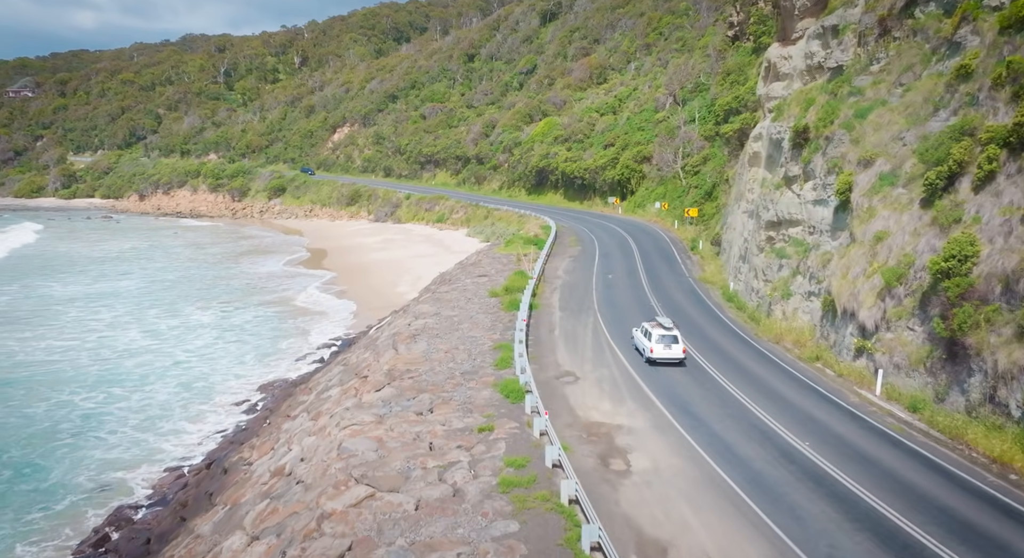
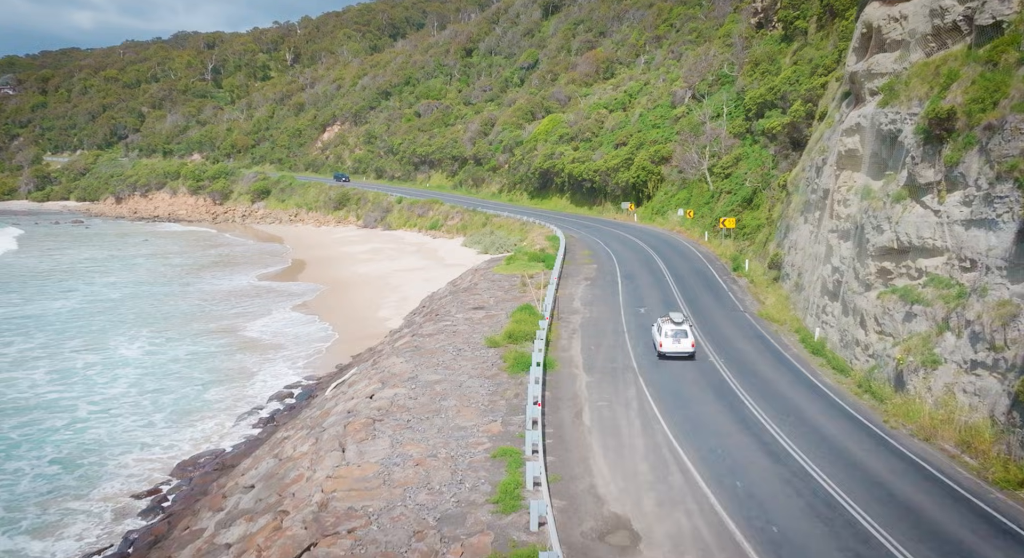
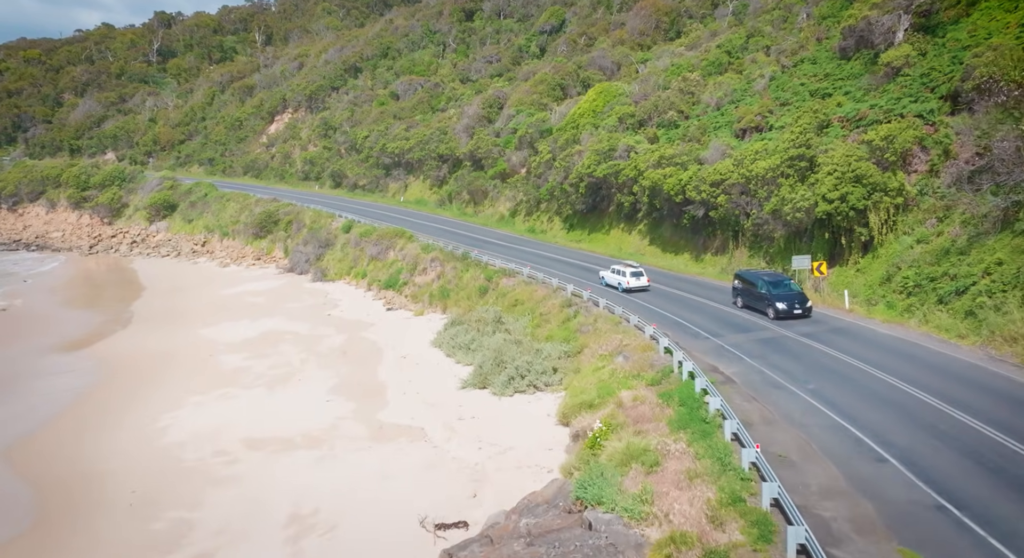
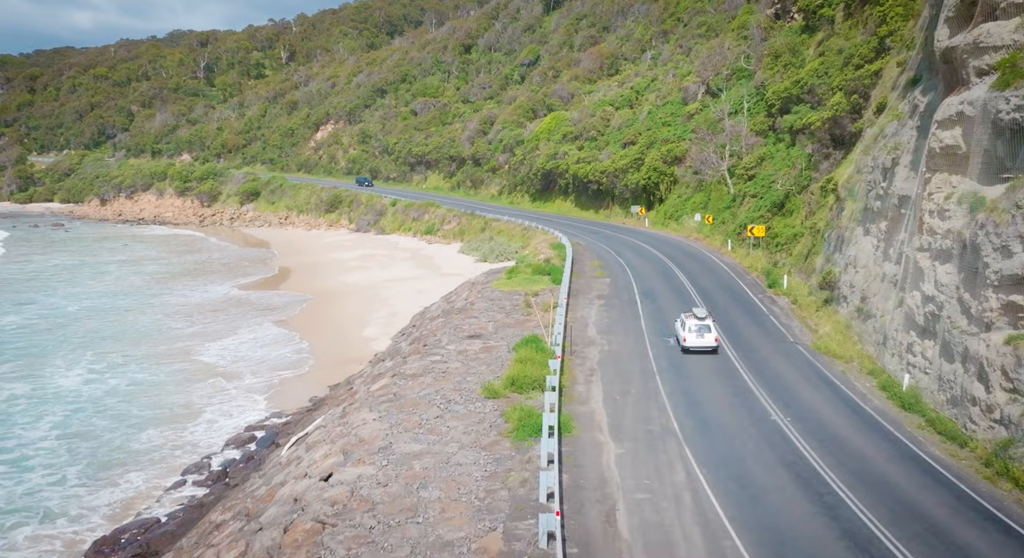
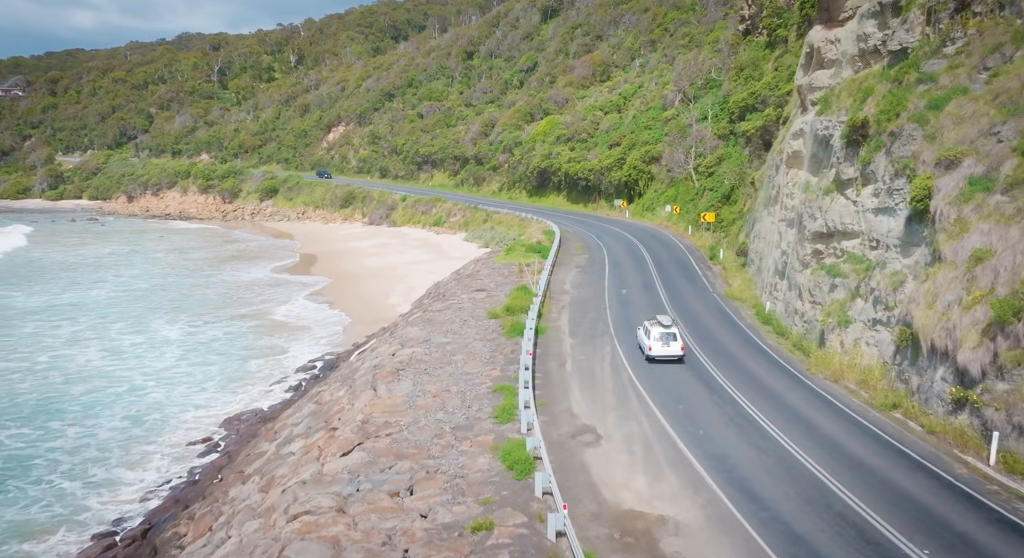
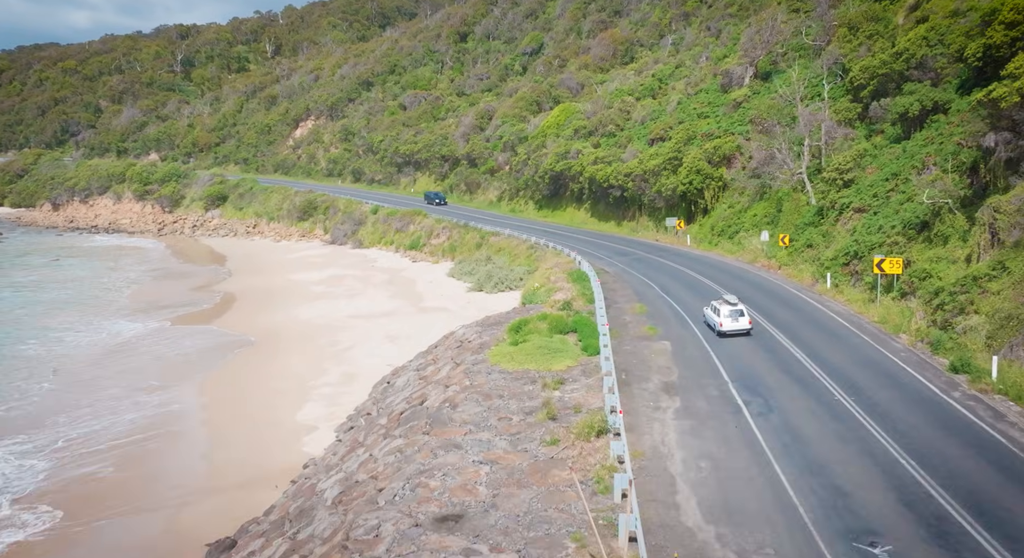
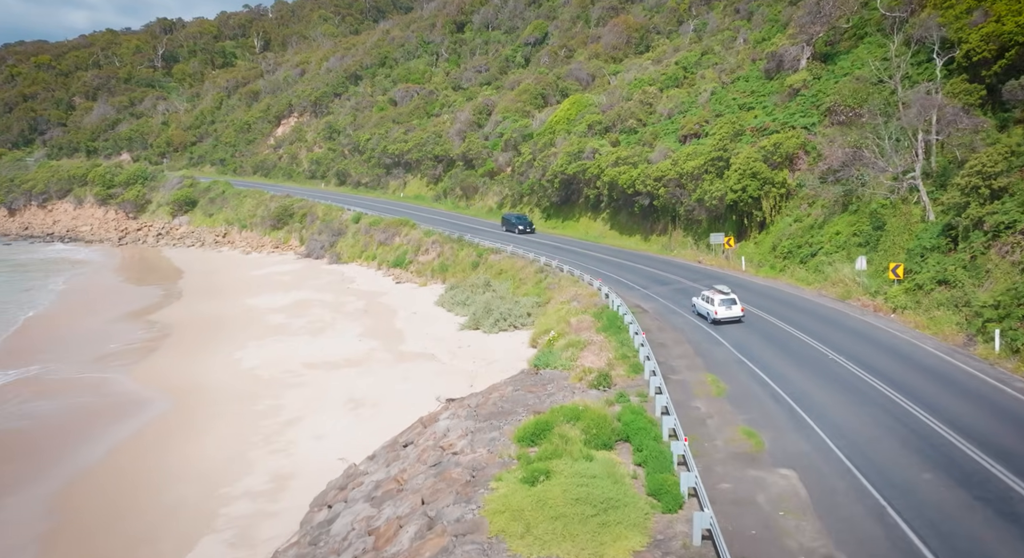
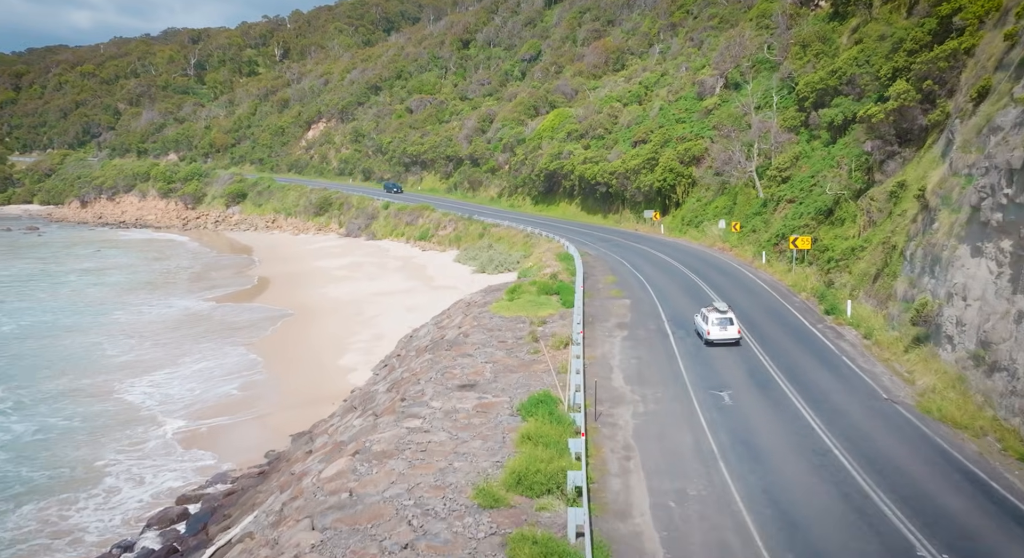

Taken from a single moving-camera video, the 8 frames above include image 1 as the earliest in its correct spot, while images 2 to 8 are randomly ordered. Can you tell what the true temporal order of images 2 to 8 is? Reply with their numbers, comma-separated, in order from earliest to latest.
5, 2, 4, 8, 6, 7, 3
